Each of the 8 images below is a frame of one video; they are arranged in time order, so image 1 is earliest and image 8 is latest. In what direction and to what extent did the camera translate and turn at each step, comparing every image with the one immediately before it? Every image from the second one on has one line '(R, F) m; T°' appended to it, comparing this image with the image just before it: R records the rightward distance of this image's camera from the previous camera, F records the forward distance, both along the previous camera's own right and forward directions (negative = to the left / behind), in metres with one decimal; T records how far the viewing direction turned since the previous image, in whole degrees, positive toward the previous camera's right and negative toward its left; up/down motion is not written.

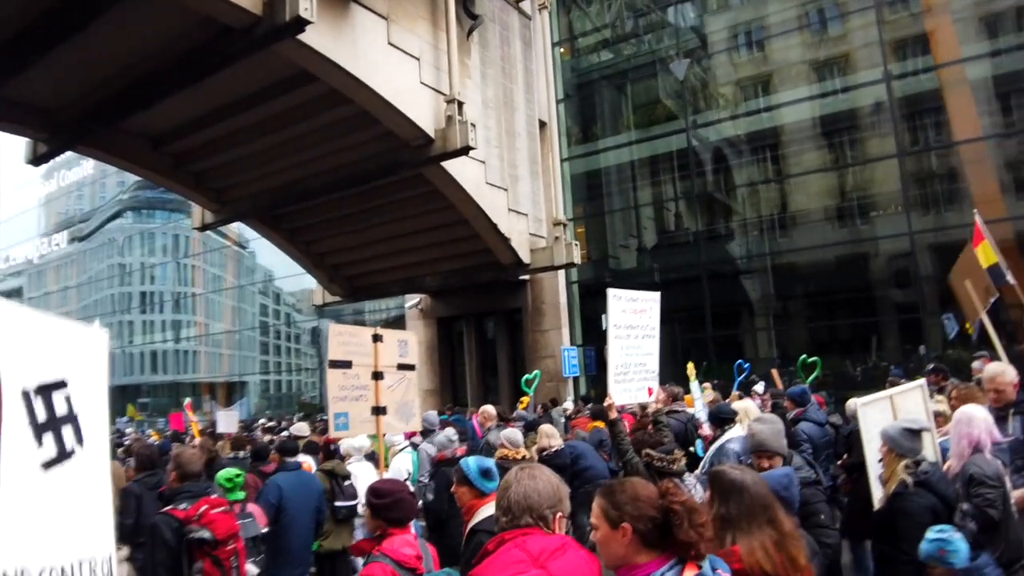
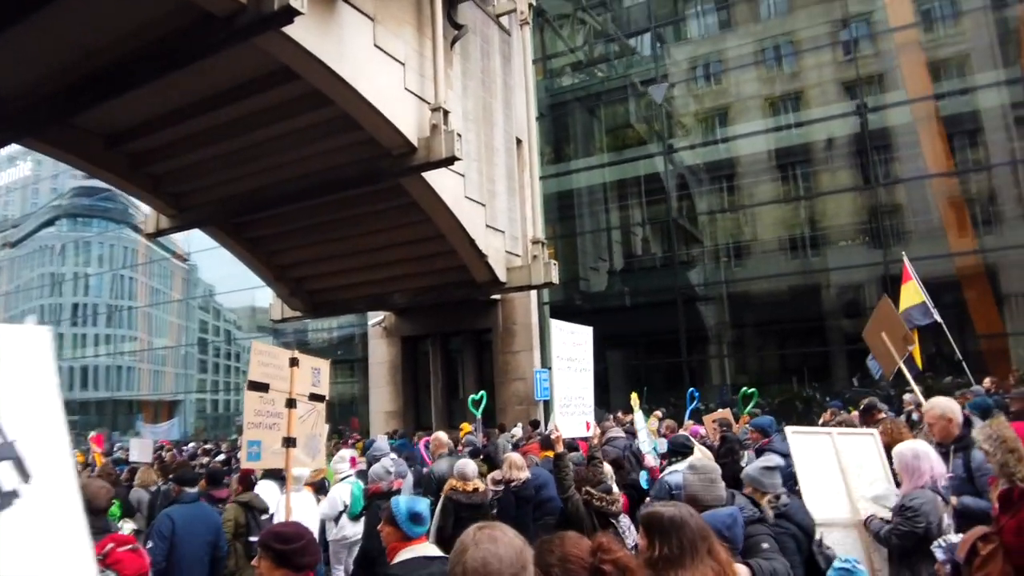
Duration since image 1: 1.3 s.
(-0.6, +0.5) m; +4°
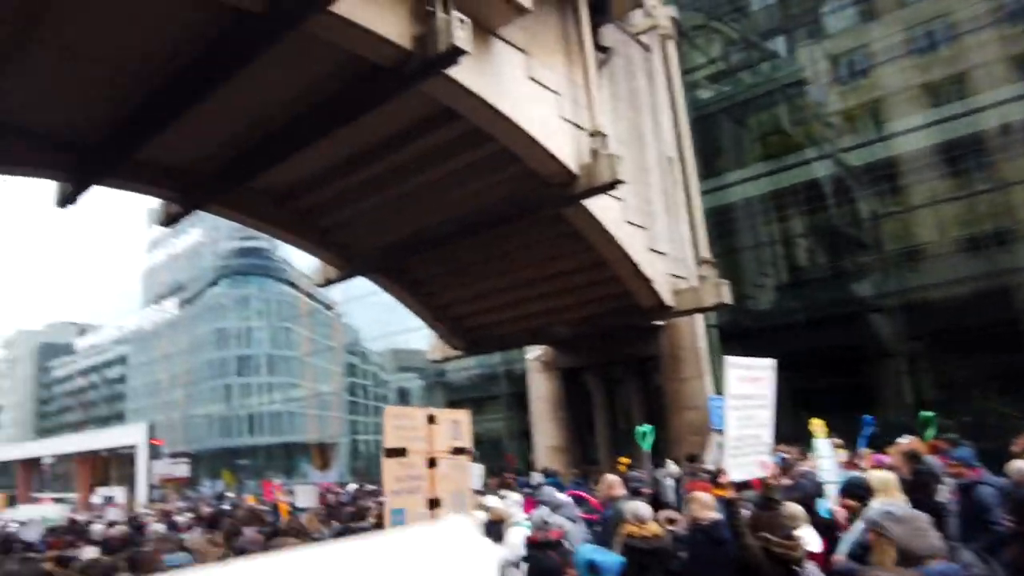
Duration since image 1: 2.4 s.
(-0.7, +0.4) m; -10°
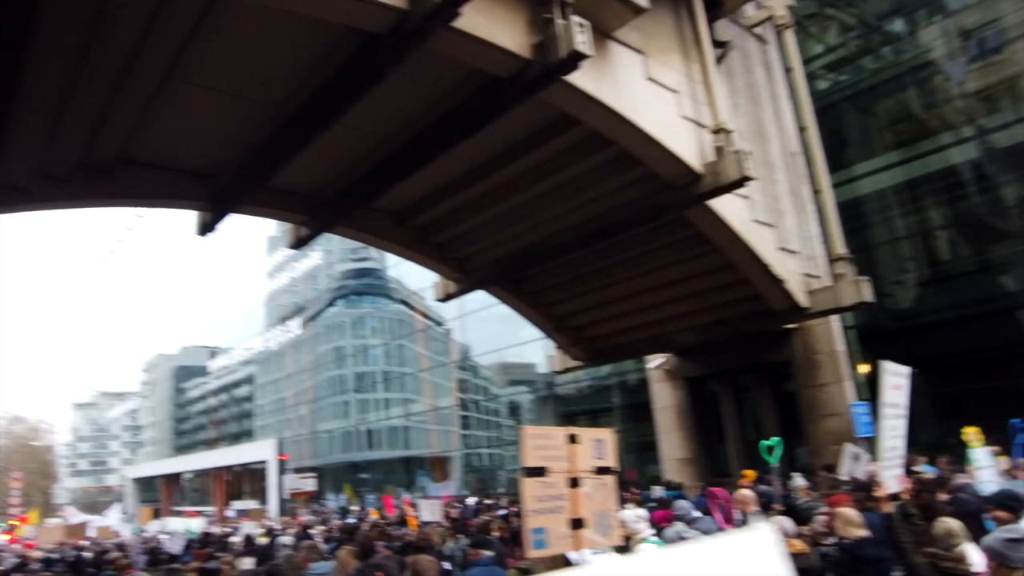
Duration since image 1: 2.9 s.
(-0.4, +0.2) m; -8°
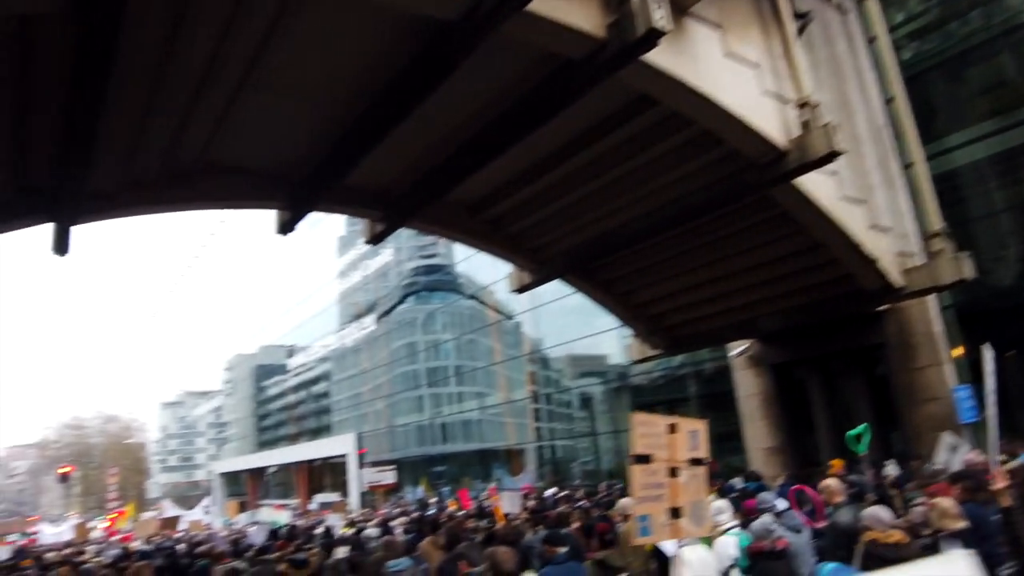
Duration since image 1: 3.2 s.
(-0.2, +0.1) m; -5°
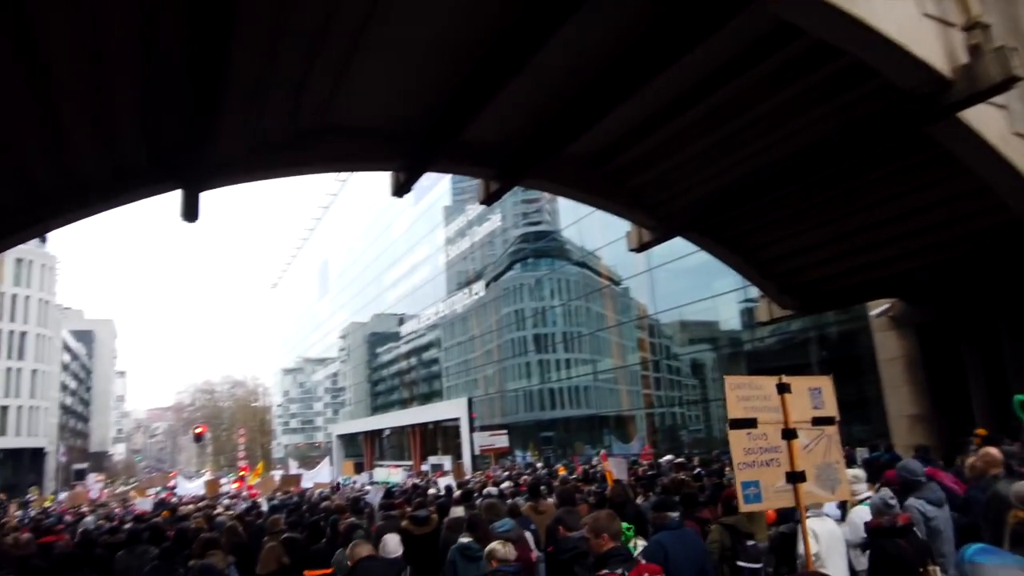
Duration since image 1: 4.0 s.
(-0.3, +0.5) m; -8°
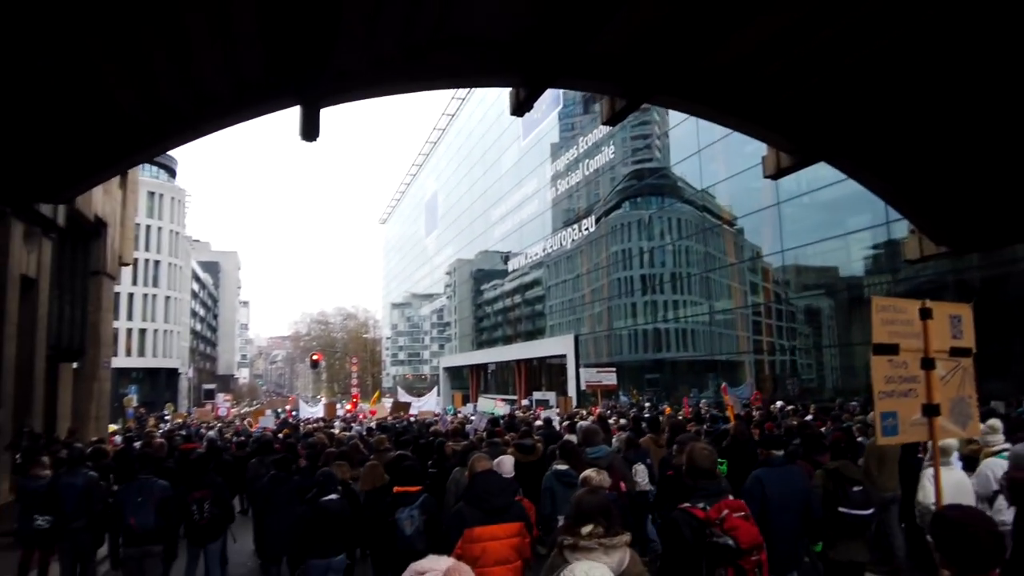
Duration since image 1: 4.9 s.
(-0.4, +0.6) m; -8°
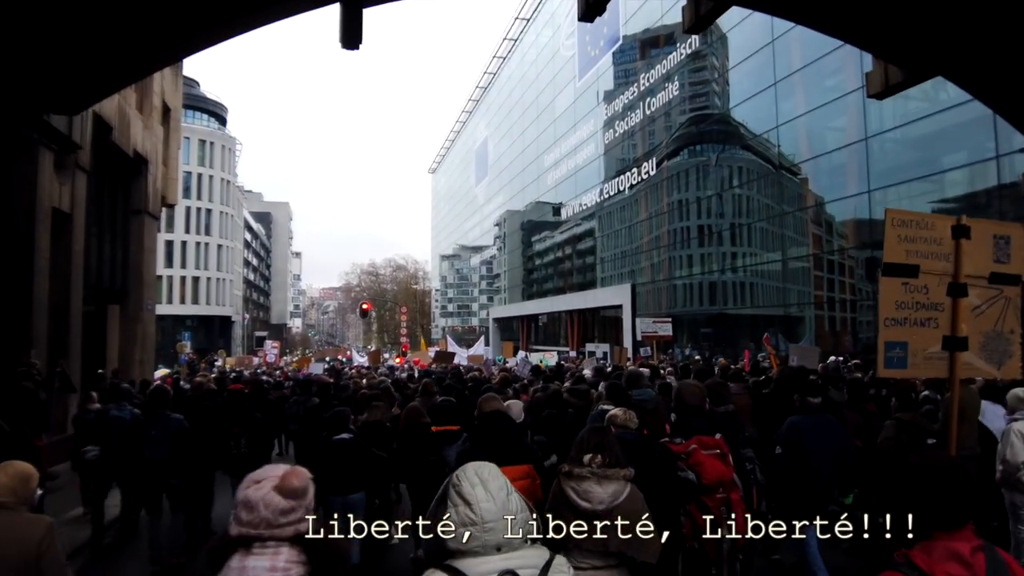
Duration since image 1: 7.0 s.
(-0.3, +1.4) m; -4°
